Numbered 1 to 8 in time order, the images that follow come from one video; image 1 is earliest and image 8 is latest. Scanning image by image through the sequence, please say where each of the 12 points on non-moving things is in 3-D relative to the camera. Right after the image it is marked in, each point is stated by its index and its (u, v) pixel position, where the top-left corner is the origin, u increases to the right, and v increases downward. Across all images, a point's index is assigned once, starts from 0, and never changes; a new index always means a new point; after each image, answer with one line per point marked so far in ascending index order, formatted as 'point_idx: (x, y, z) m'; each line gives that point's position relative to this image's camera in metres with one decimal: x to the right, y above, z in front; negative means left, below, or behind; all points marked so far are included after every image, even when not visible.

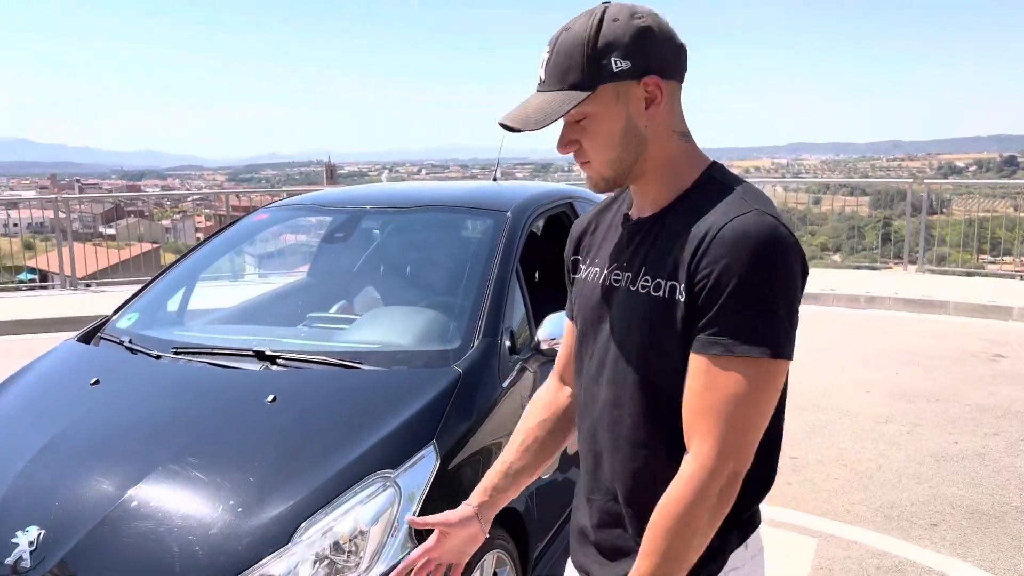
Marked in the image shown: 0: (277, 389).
0: (-0.7, -0.3, +2.6) m
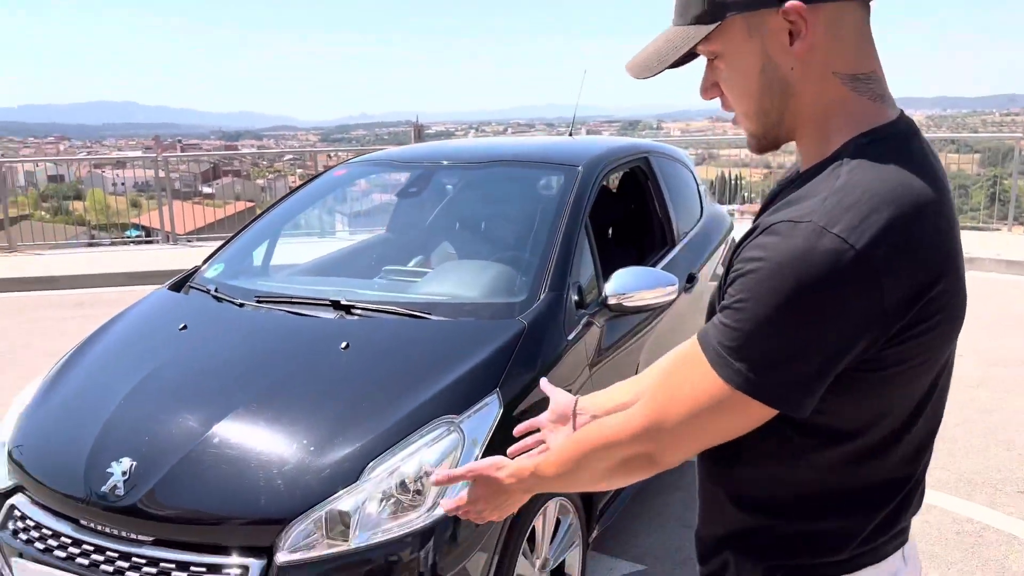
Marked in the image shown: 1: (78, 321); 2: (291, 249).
0: (-0.5, -0.2, +2.7) m
1: (-3.7, -0.3, +7.0) m
2: (-1.0, +0.2, +3.7) m
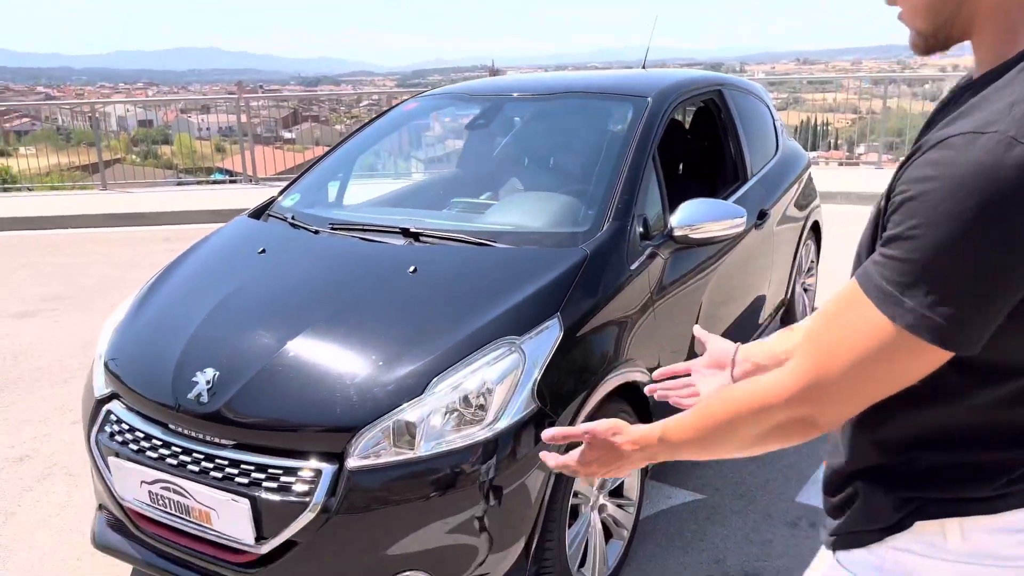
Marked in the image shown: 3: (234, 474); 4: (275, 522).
0: (-0.3, +0.1, +2.8) m
1: (-3.1, +0.3, +7.4) m
2: (-0.7, +0.5, +3.8) m
3: (-0.7, -0.5, +2.2) m
4: (-0.6, -0.6, +2.2) m
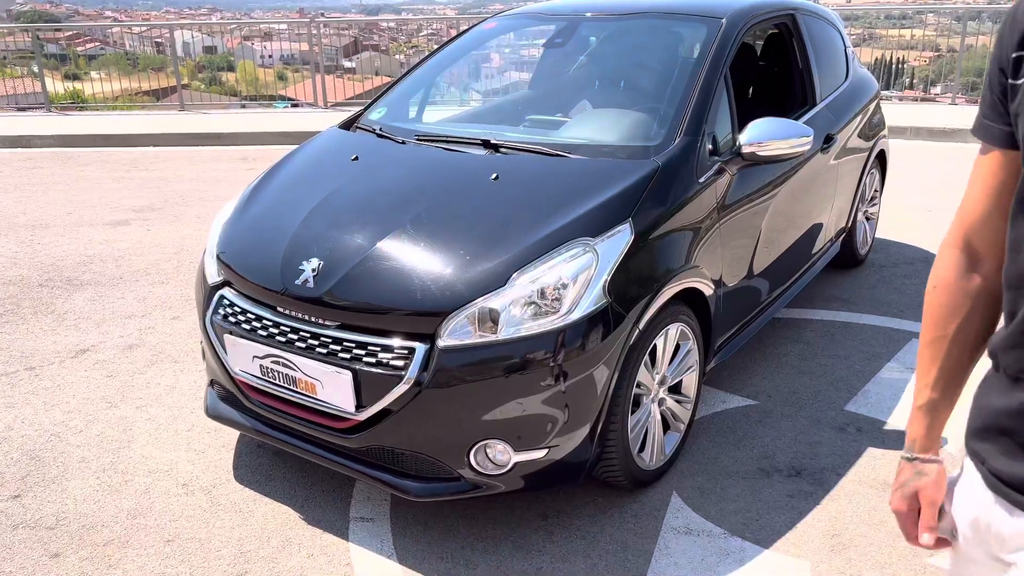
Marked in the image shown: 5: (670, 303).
0: (-0.1, +0.4, +3.0) m
1: (-2.5, +1.1, +7.7) m
2: (-0.3, +0.9, +4.0) m
3: (-0.5, -0.2, +2.5) m
4: (-0.4, -0.3, +2.5) m
5: (+0.5, 0.0, +2.8) m
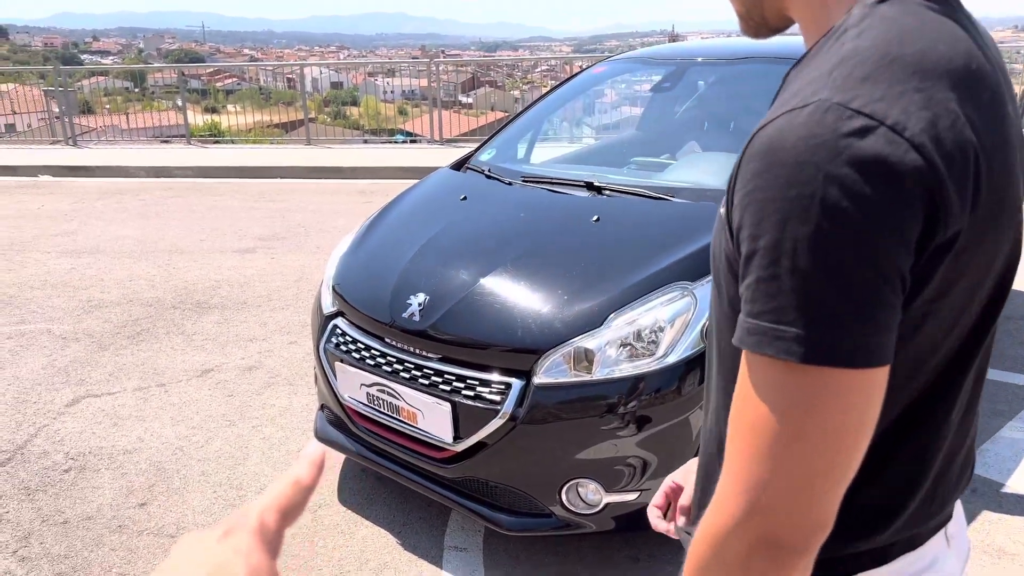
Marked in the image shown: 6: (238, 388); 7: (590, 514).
0: (+0.3, +0.3, +3.0) m
1: (-1.5, +0.8, +8.1) m
2: (+0.2, +0.7, +4.1) m
3: (-0.2, -0.3, +2.6) m
4: (-0.1, -0.4, +2.5) m
5: (+0.8, -0.2, +2.7) m
6: (-1.3, -0.5, +4.1) m
7: (+0.2, -0.7, +2.5) m
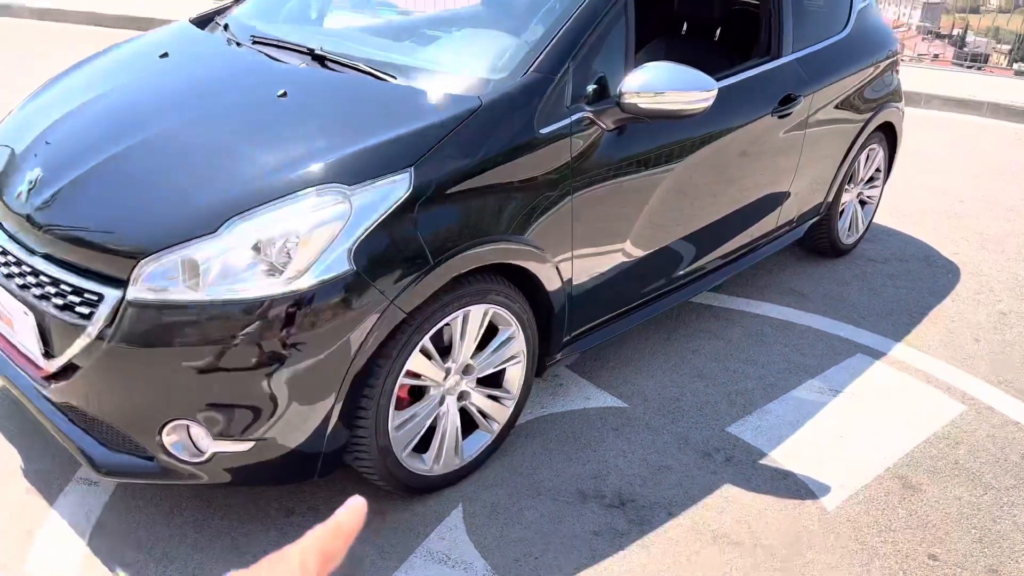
0: (-0.6, +0.6, +2.5) m
1: (-2.4, +1.9, +7.3) m
2: (-0.7, +1.2, +3.4) m
3: (-1.2, 0.0, +2.1) m
4: (-1.1, -0.1, +2.0) m
5: (-0.1, 0.0, +2.2) m
6: (-2.3, +0.1, +3.6) m
7: (-0.8, -0.4, +2.0) m
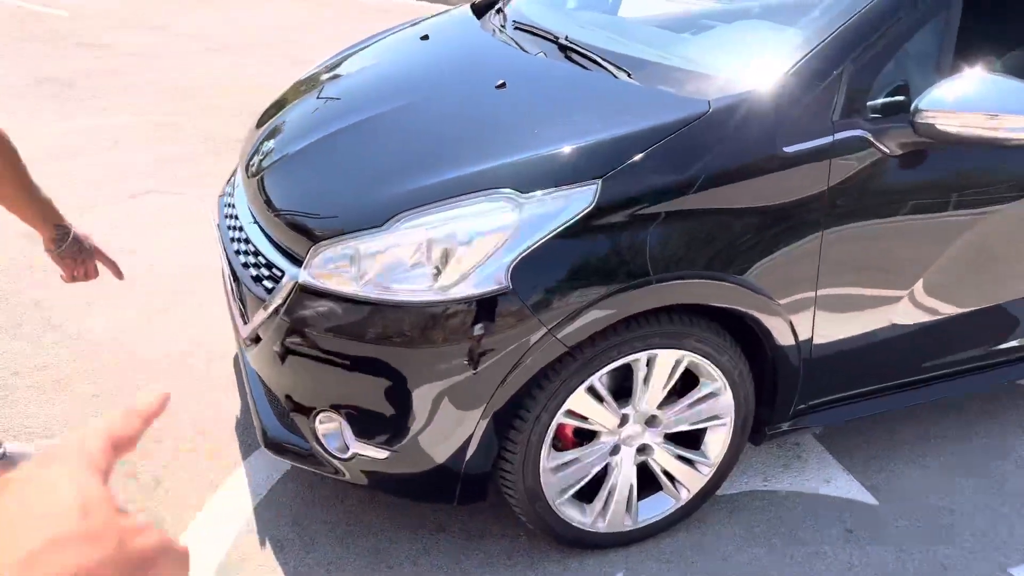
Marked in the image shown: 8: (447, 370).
0: (+0.1, +0.6, +2.2) m
1: (+0.6, +2.0, +7.4) m
2: (+0.5, +1.1, +3.1) m
3: (-0.7, +0.1, +2.2) m
4: (-0.6, -0.1, +2.1) m
5: (+0.4, -0.1, +1.9) m
6: (-1.1, +0.3, +4.0) m
7: (-0.4, -0.4, +1.9) m
8: (-0.1, -0.2, +1.8) m
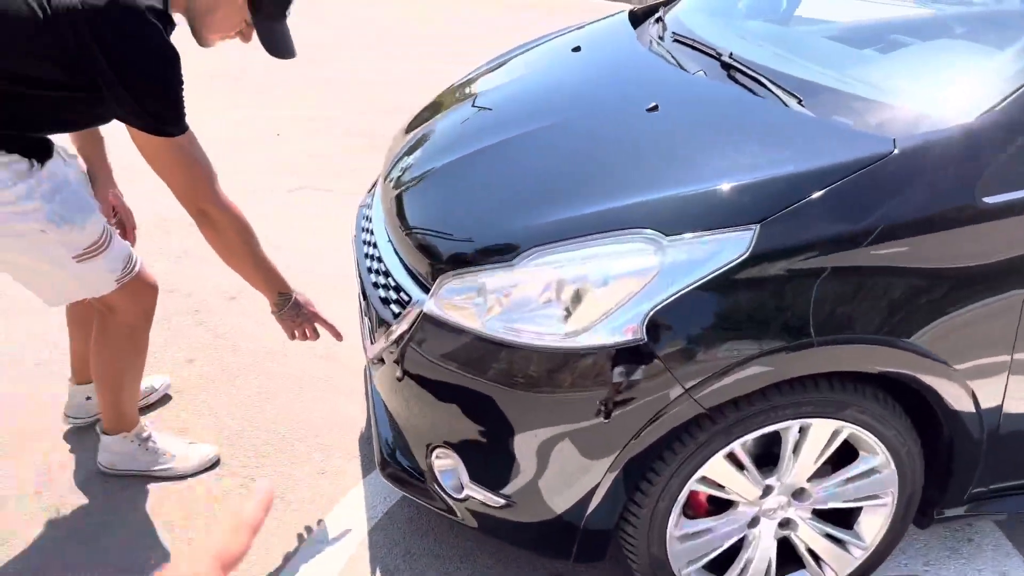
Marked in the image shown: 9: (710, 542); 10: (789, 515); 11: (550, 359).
0: (+0.5, +0.5, +2.0) m
1: (+2.0, +1.9, +7.0) m
2: (+1.0, +1.0, +2.8) m
3: (-0.3, 0.0, +2.1) m
4: (-0.3, -0.1, +2.0) m
5: (+0.6, -0.2, +1.6) m
6: (-0.4, +0.3, +4.0) m
7: (-0.1, -0.5, +1.9) m
8: (+0.1, -0.3, +1.6) m
9: (+0.4, -0.5, +1.8) m
10: (+0.6, -0.5, +1.8) m
11: (+0.1, -0.1, +1.6) m
